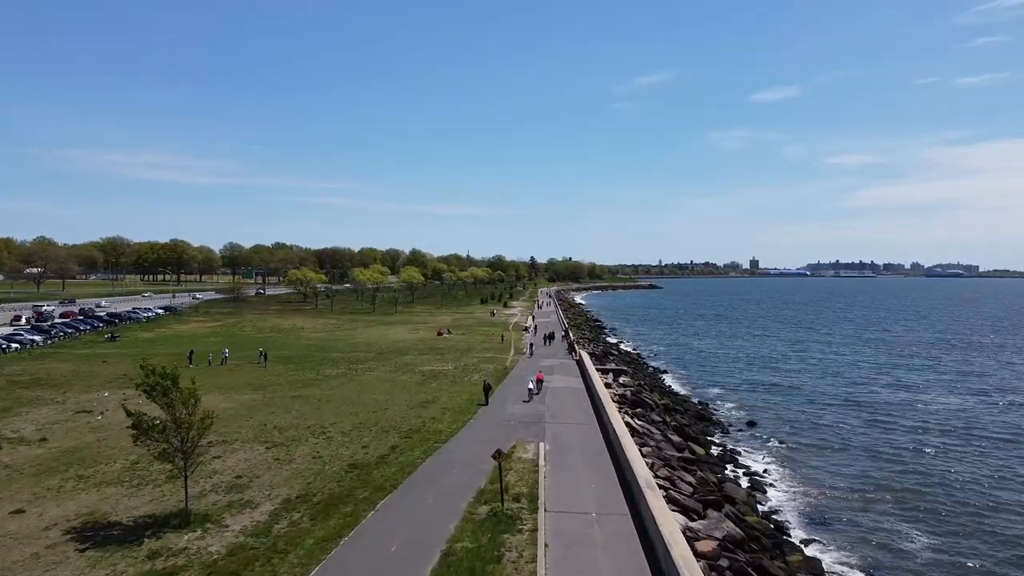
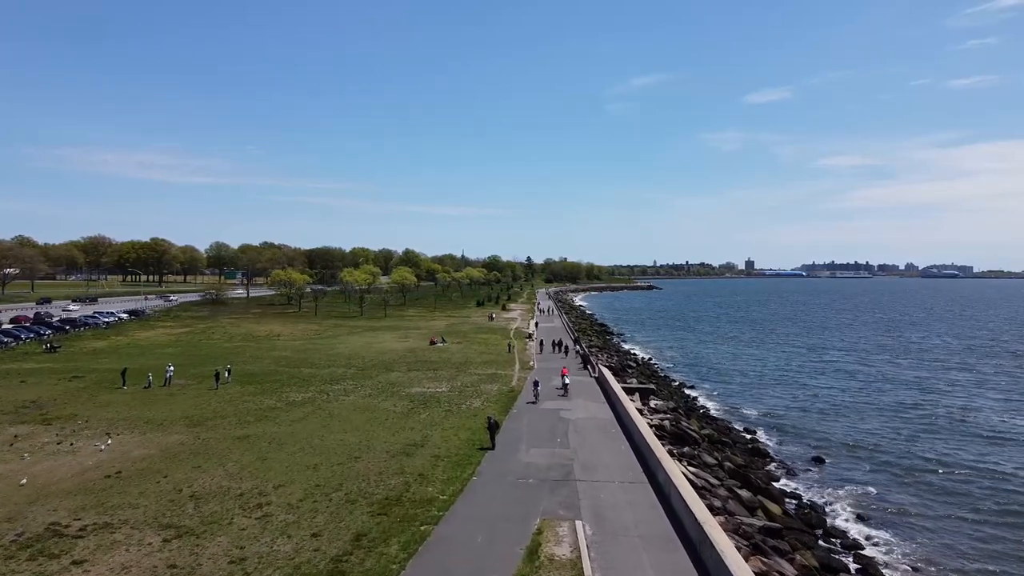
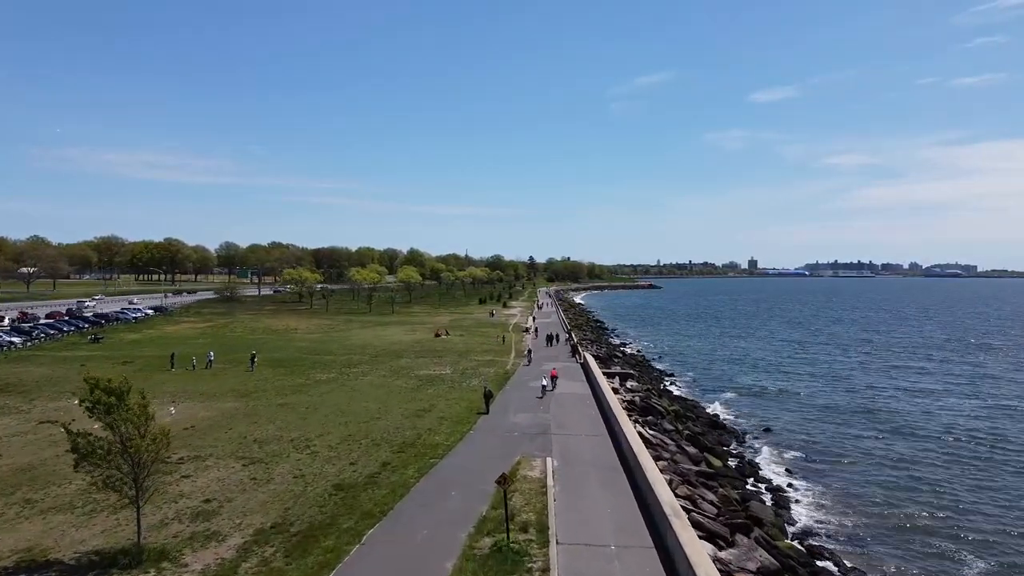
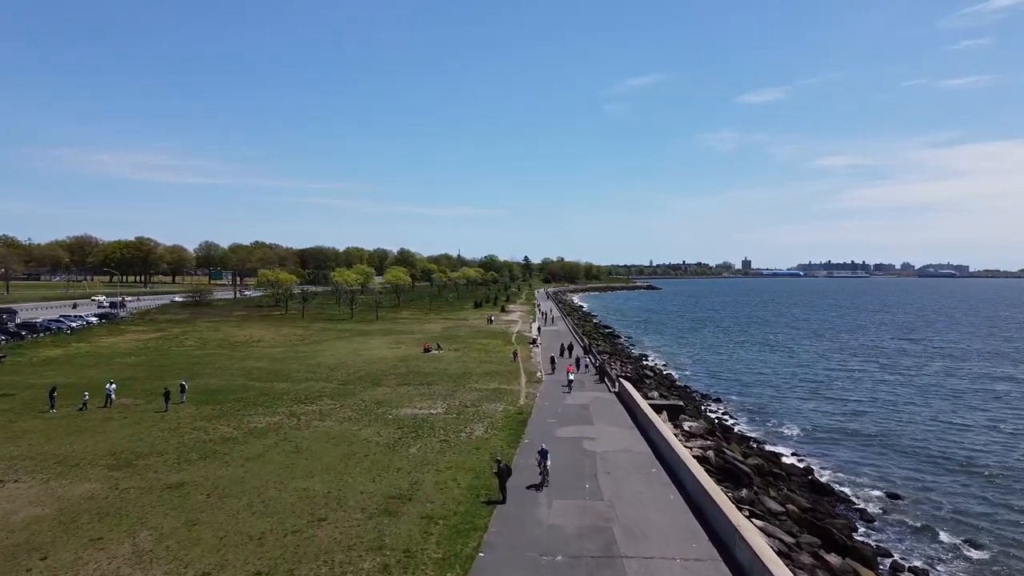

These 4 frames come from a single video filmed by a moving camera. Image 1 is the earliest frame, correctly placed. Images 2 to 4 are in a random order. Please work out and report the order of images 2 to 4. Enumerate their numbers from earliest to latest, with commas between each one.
3, 2, 4
